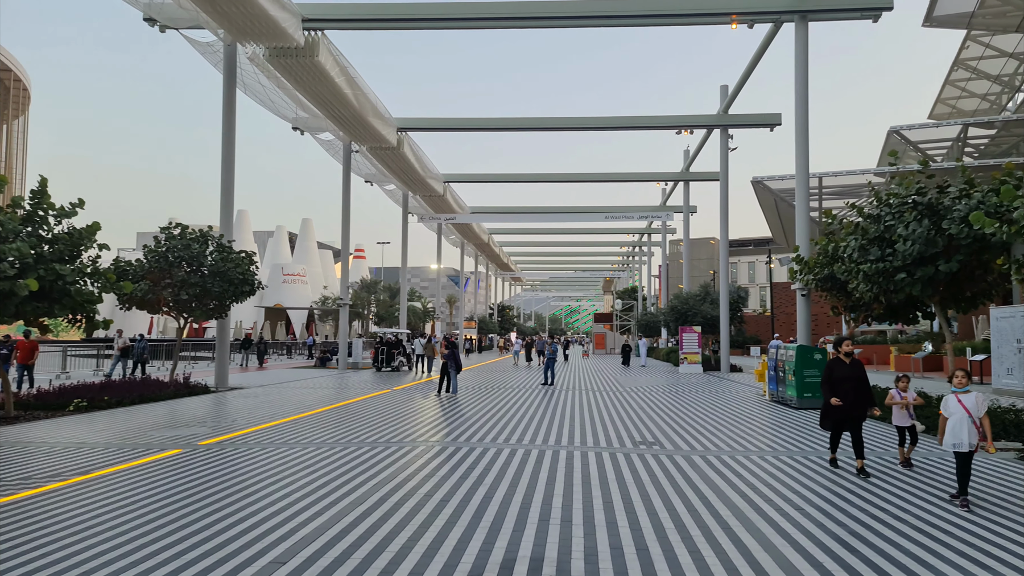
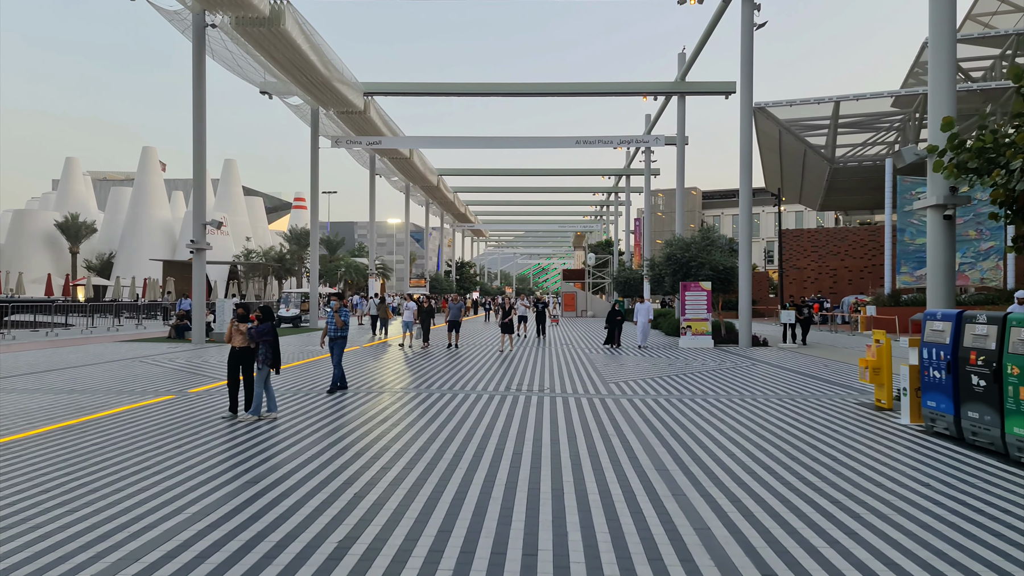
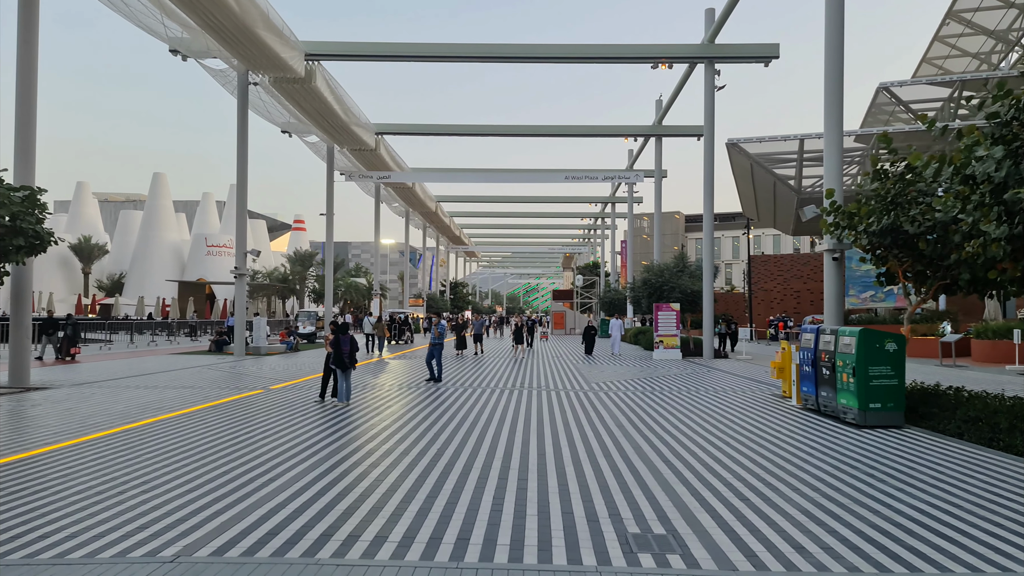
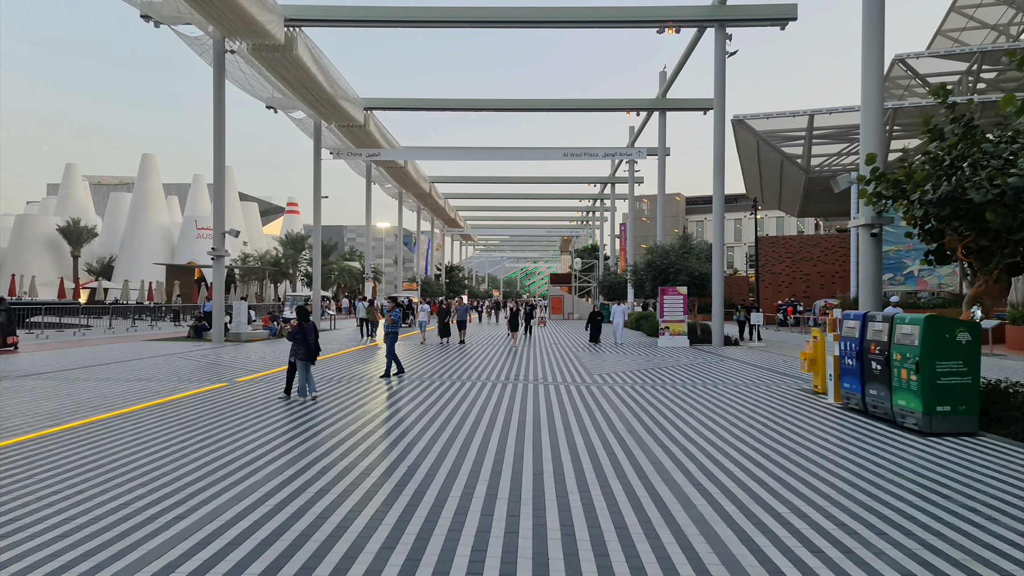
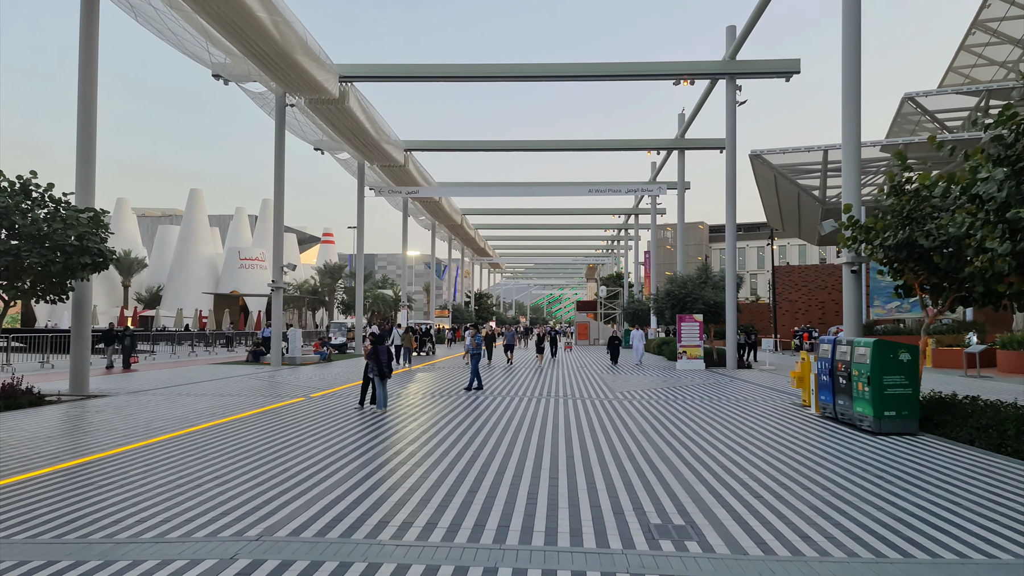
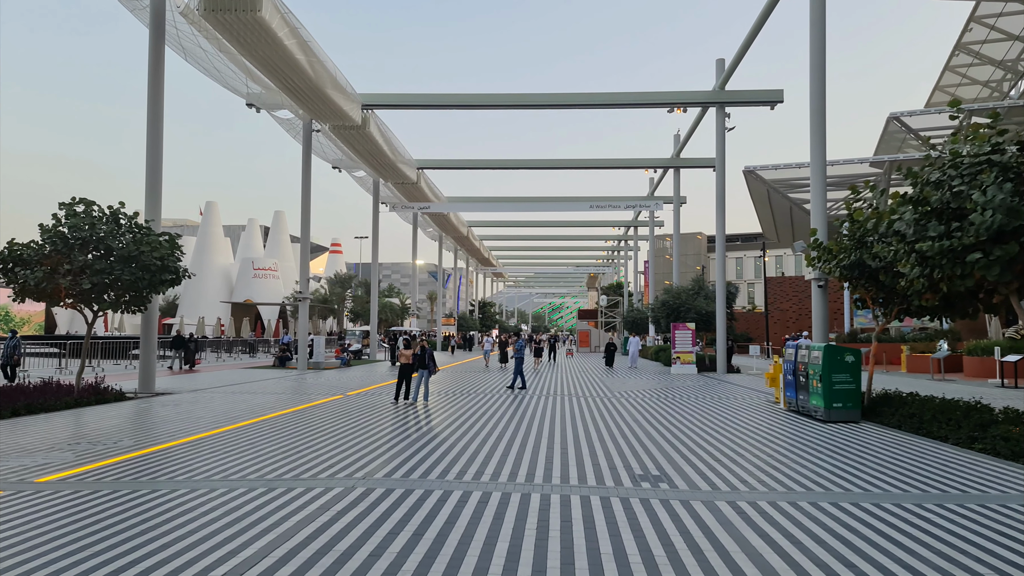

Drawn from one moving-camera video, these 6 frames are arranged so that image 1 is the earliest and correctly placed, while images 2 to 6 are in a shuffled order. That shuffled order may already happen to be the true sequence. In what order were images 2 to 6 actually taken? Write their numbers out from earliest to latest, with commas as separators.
6, 5, 3, 4, 2
